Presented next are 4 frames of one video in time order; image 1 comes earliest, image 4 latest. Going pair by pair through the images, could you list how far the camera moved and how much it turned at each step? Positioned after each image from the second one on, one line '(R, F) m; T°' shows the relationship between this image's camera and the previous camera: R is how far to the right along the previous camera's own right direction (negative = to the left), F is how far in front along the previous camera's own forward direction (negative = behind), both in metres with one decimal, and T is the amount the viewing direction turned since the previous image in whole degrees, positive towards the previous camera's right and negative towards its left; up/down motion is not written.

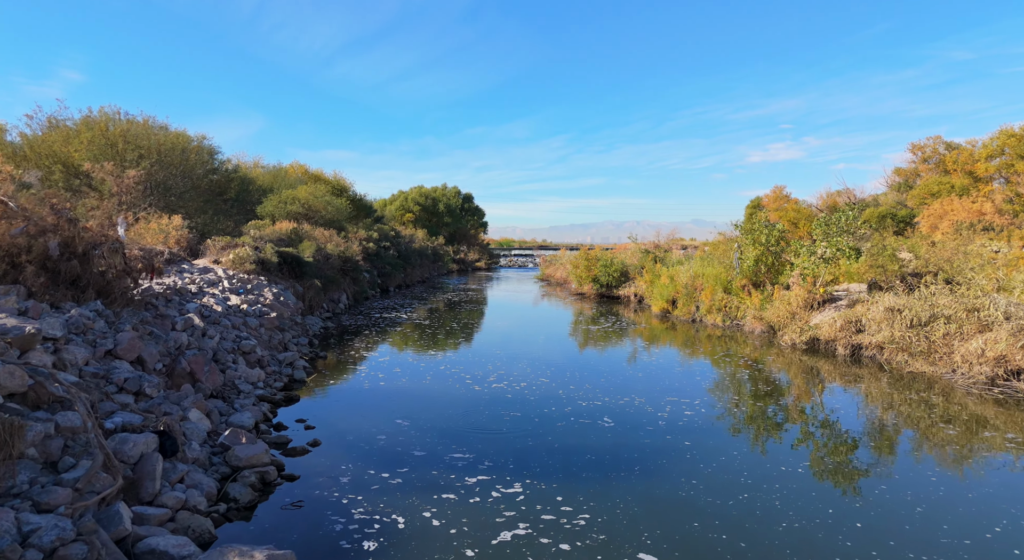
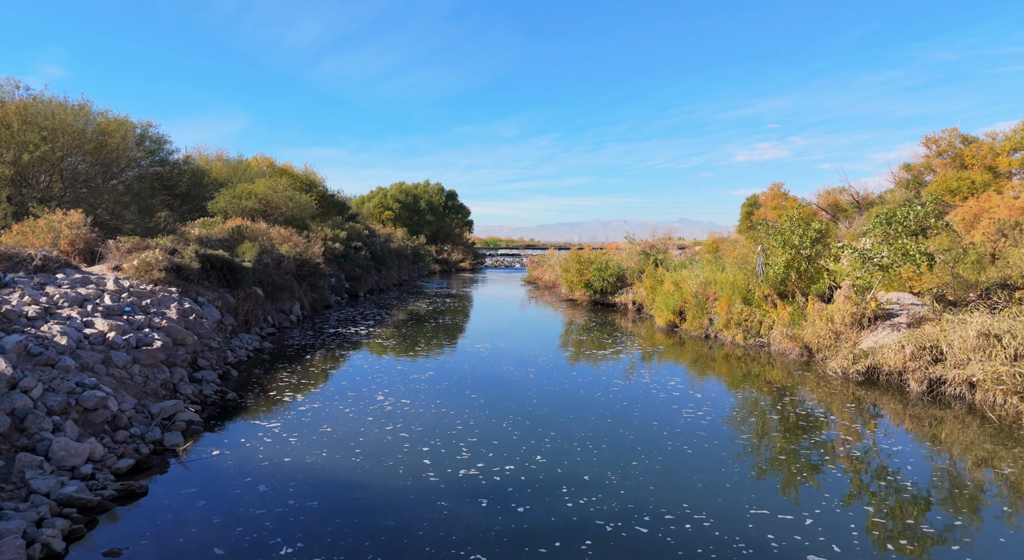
(+0.2, +3.4) m; +1°
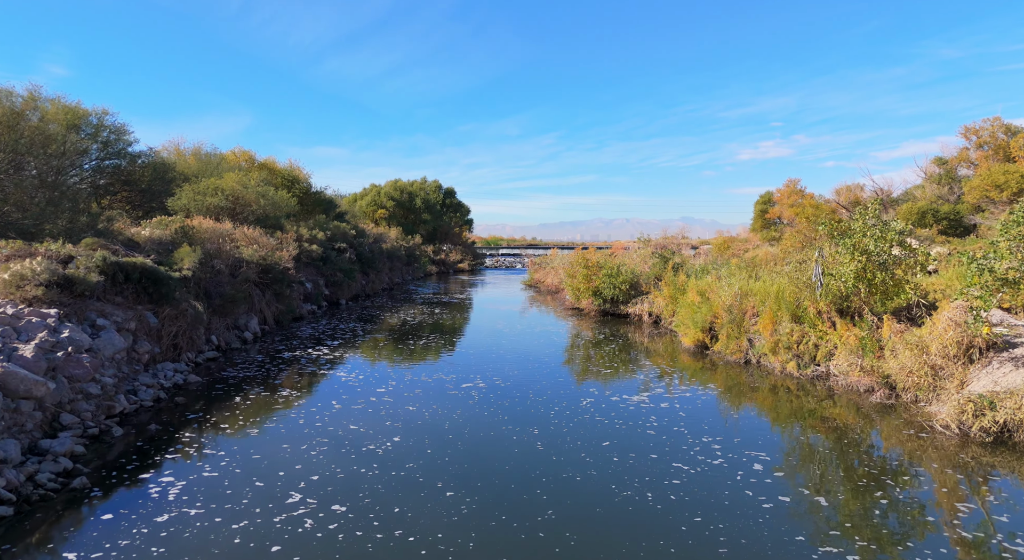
(+0.2, +3.3) m; 0°
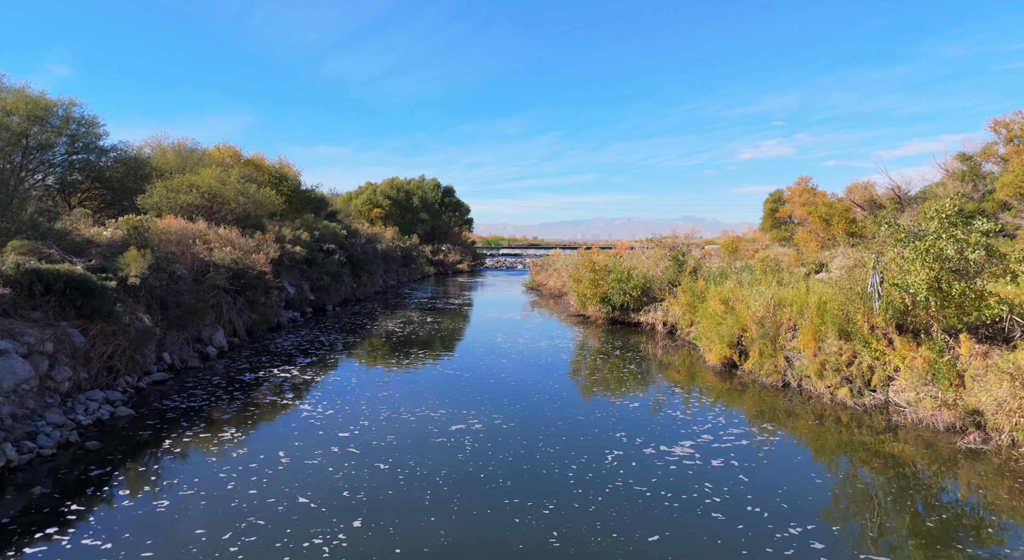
(0.0, +2.1) m; 0°
